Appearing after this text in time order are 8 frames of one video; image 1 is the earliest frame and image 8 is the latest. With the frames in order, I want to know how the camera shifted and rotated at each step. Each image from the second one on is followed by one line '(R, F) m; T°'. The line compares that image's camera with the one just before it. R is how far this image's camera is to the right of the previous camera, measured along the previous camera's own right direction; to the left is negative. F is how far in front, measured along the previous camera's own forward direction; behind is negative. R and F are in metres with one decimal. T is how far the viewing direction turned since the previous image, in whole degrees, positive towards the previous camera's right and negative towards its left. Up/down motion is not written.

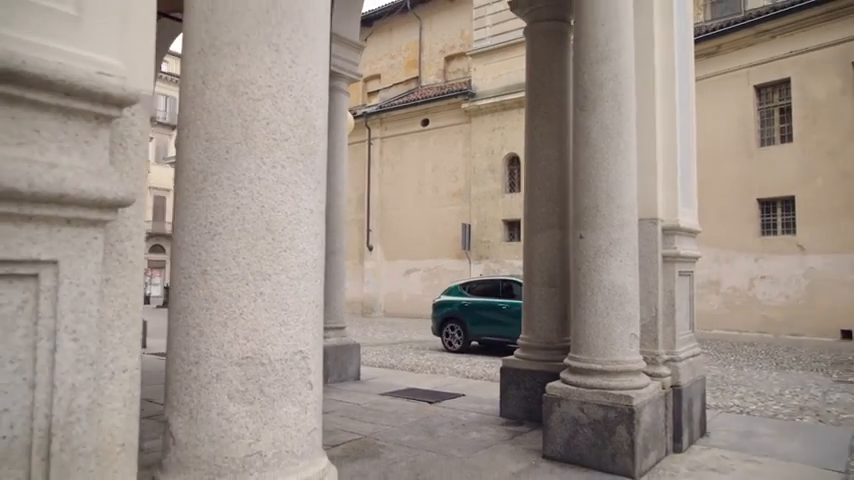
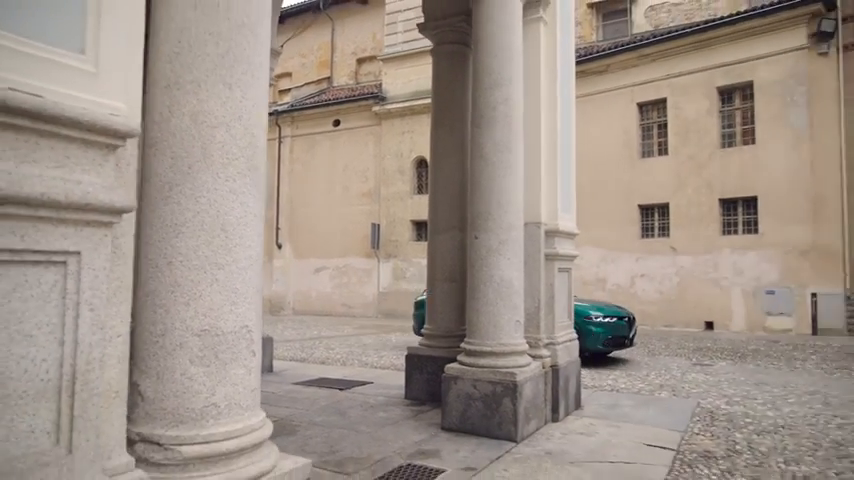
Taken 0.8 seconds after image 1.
(-0.1, -0.7) m; +9°
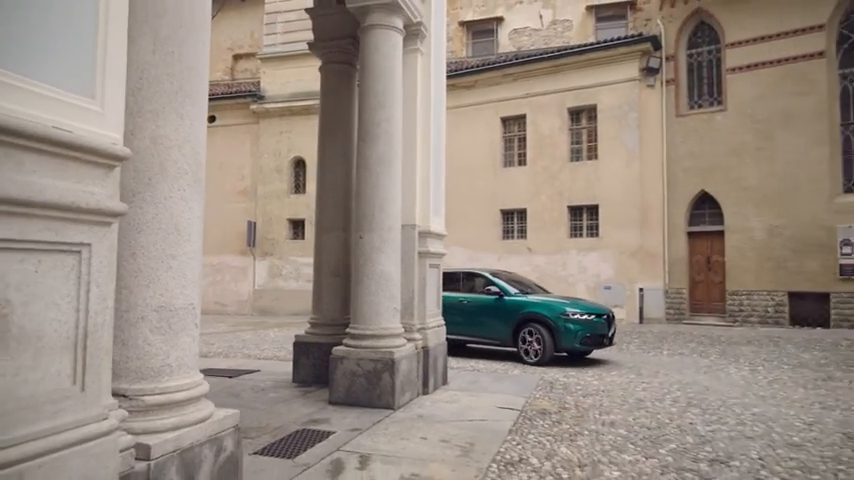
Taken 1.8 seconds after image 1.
(-0.2, -1.0) m; +12°
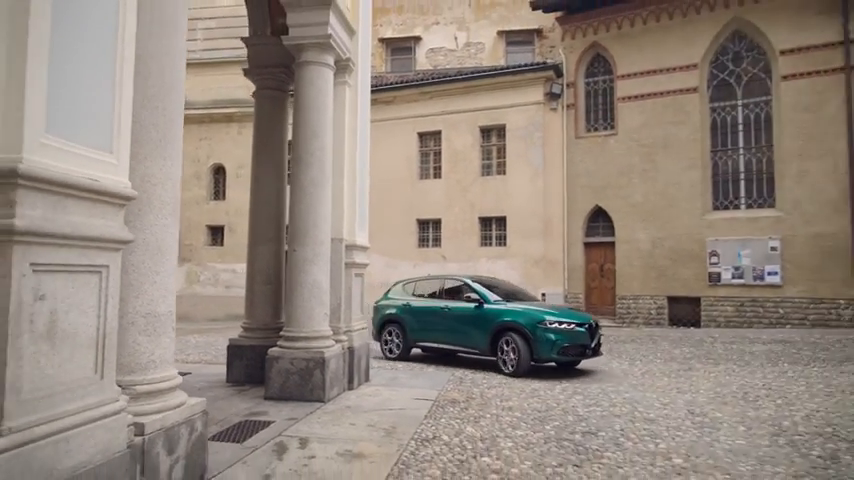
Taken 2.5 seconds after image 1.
(-0.2, -1.1) m; +8°
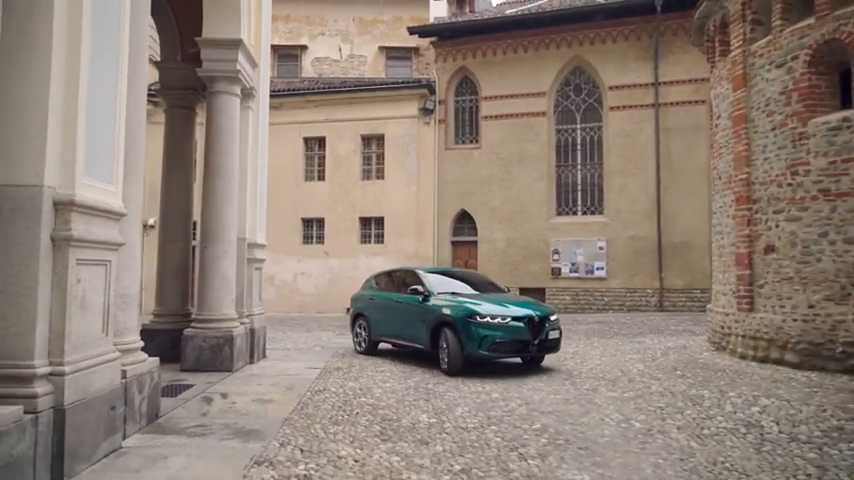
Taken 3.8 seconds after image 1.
(-0.2, -2.3) m; +11°
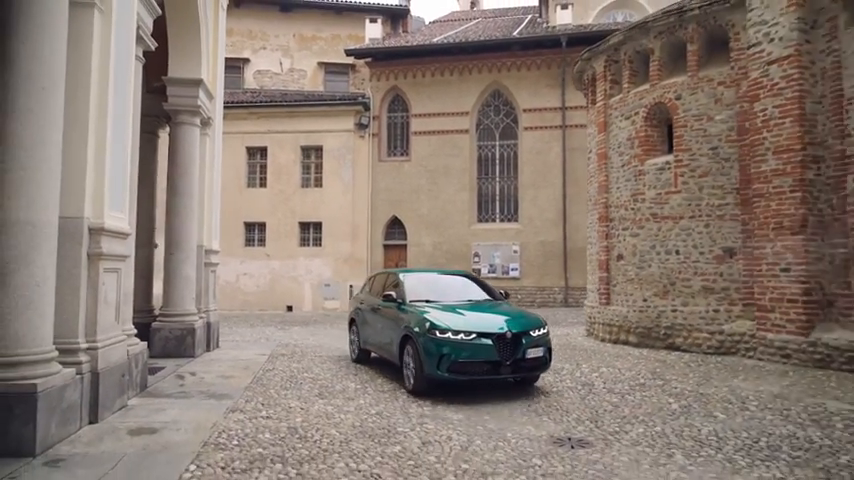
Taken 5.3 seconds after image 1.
(+0.1, -2.4) m; +6°
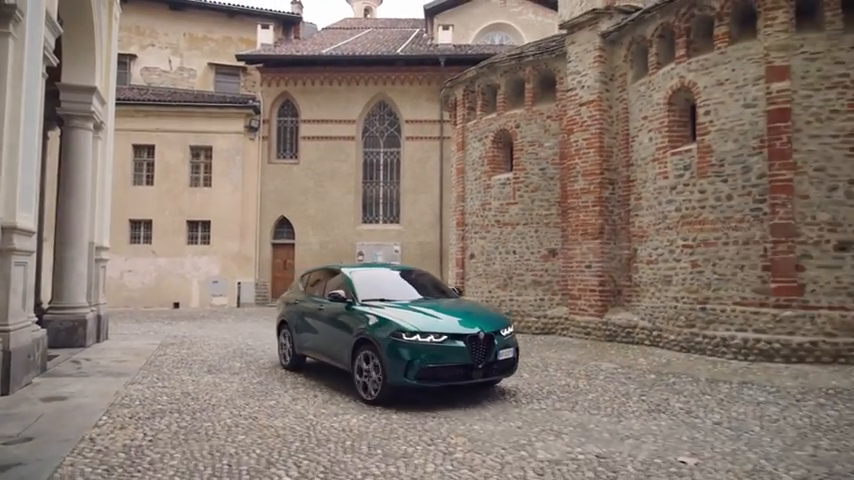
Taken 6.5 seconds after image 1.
(+0.3, -1.9) m; +10°
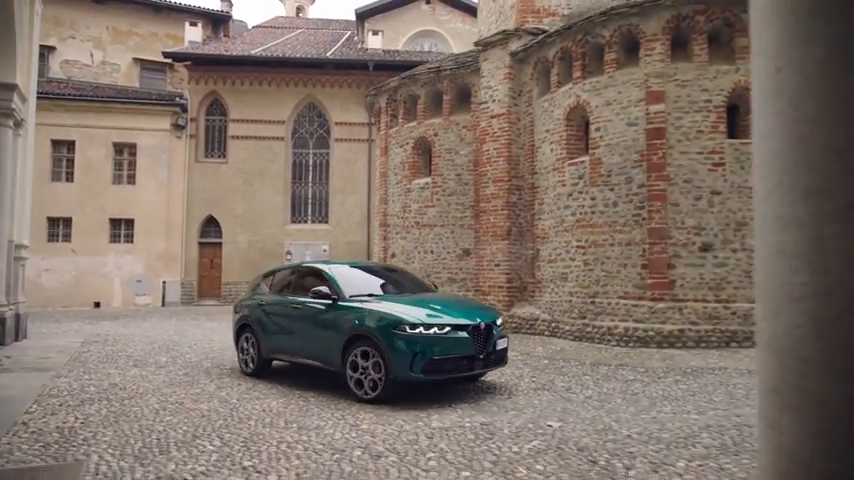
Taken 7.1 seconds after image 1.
(+0.2, -0.9) m; +6°
